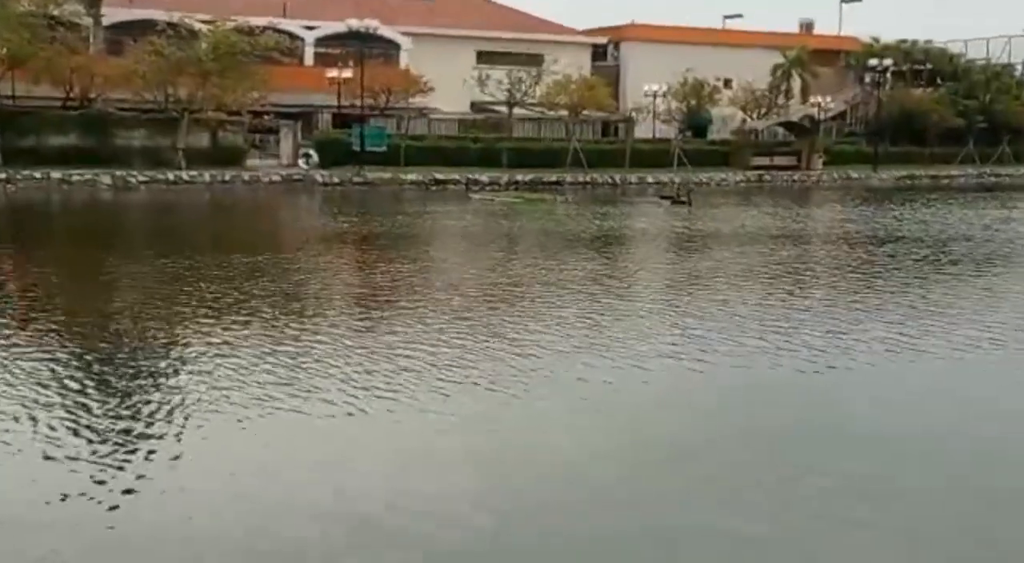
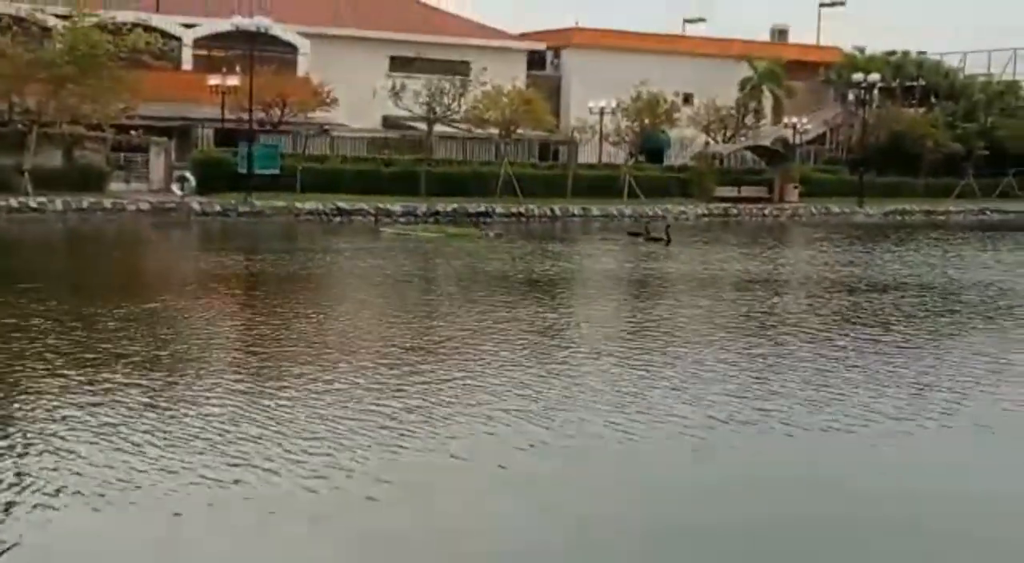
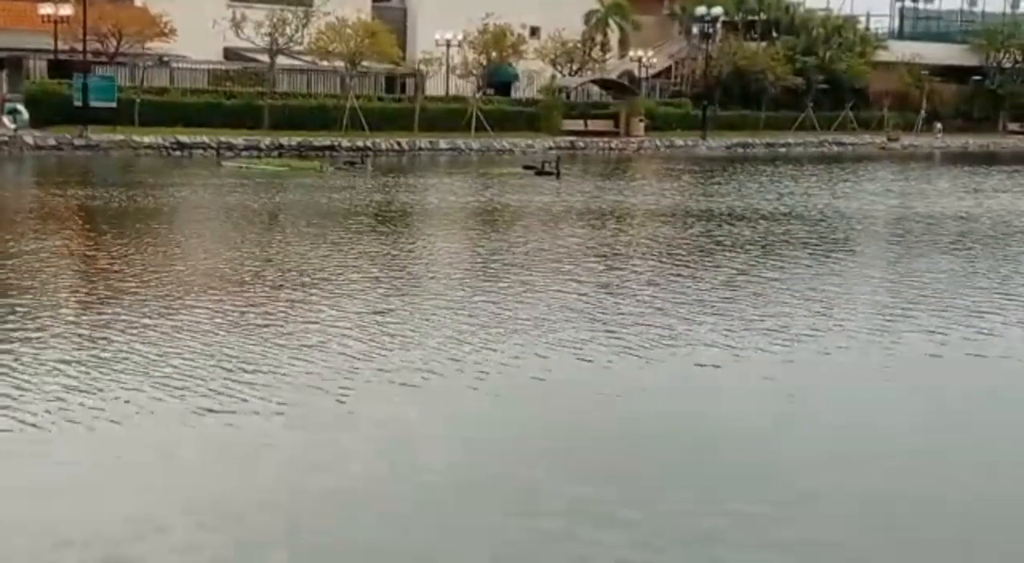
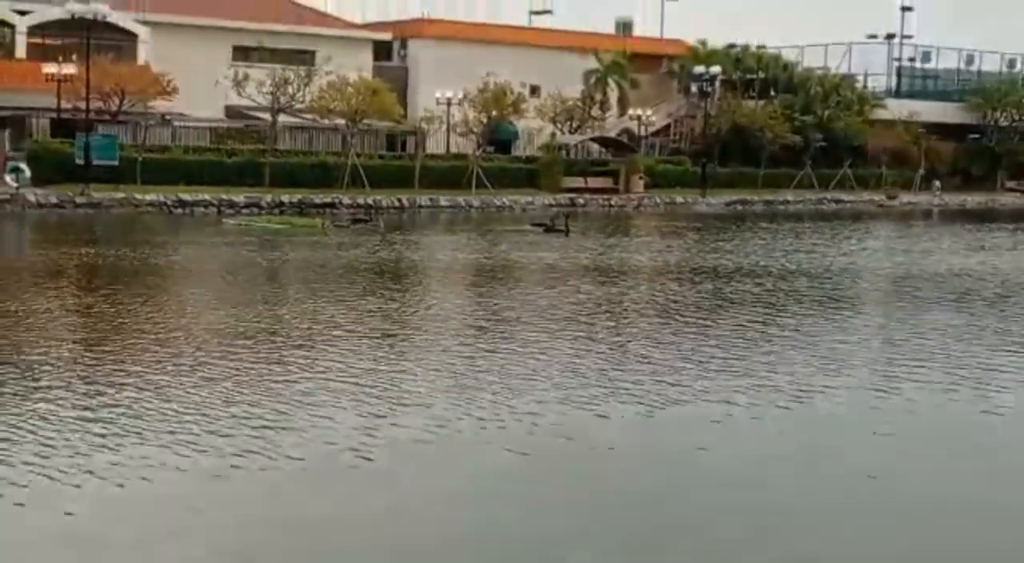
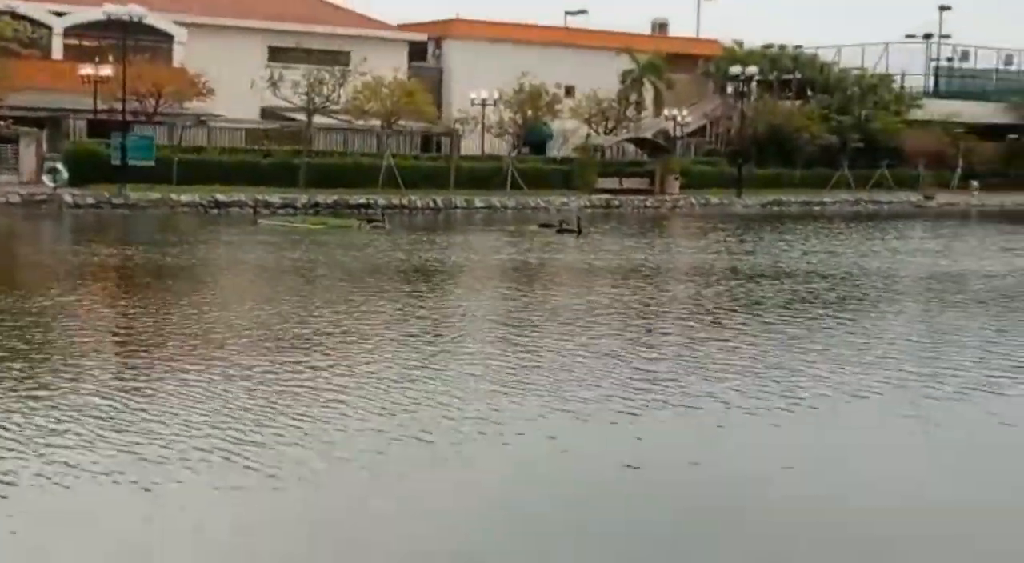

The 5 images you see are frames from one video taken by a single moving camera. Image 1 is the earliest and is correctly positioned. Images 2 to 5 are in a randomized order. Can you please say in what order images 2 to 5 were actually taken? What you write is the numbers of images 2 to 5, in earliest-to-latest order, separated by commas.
2, 5, 3, 4
